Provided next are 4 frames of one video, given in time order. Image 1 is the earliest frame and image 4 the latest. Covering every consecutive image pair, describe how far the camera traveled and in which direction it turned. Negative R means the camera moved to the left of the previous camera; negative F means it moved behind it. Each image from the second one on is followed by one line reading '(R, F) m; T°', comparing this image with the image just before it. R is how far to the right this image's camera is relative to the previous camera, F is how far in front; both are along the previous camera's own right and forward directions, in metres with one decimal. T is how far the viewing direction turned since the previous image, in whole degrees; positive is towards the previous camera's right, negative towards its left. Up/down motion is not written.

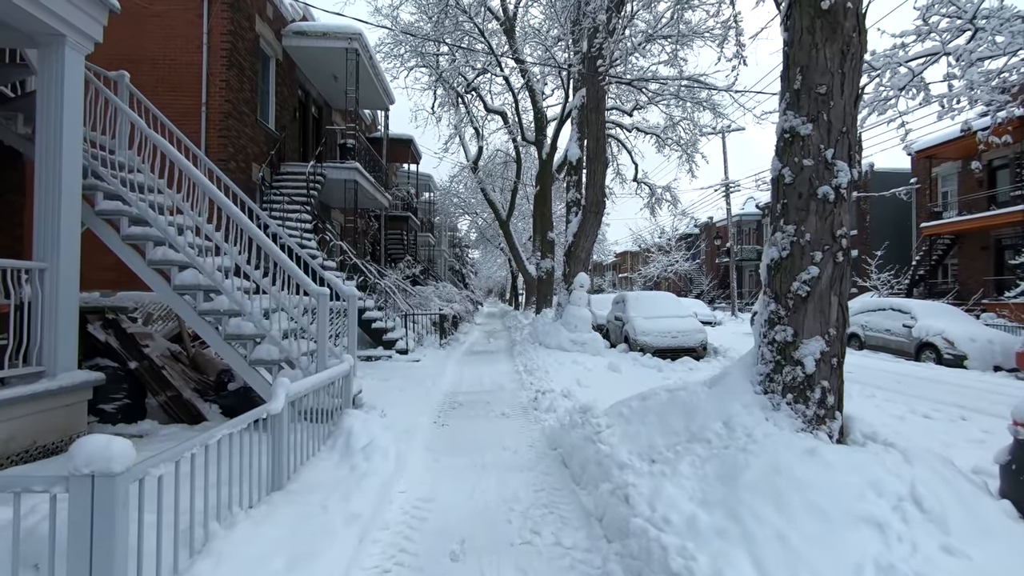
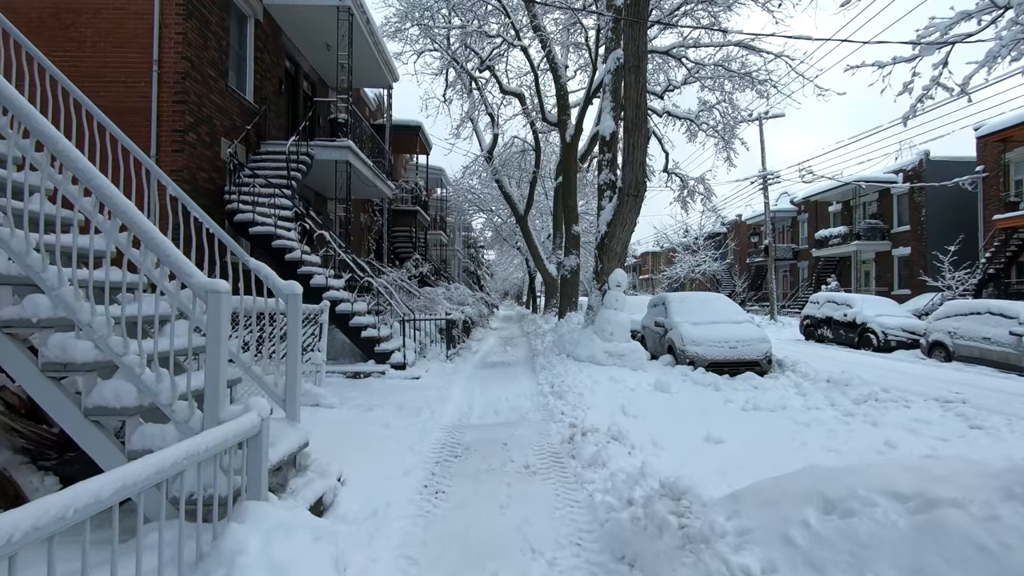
(-0.1, +2.3) m; -2°
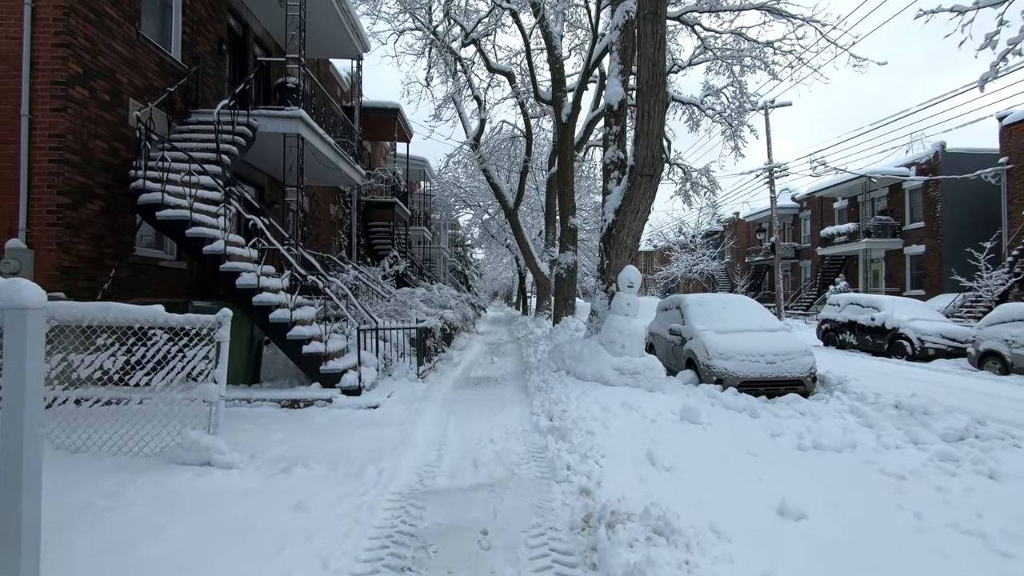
(0.0, +2.1) m; +1°
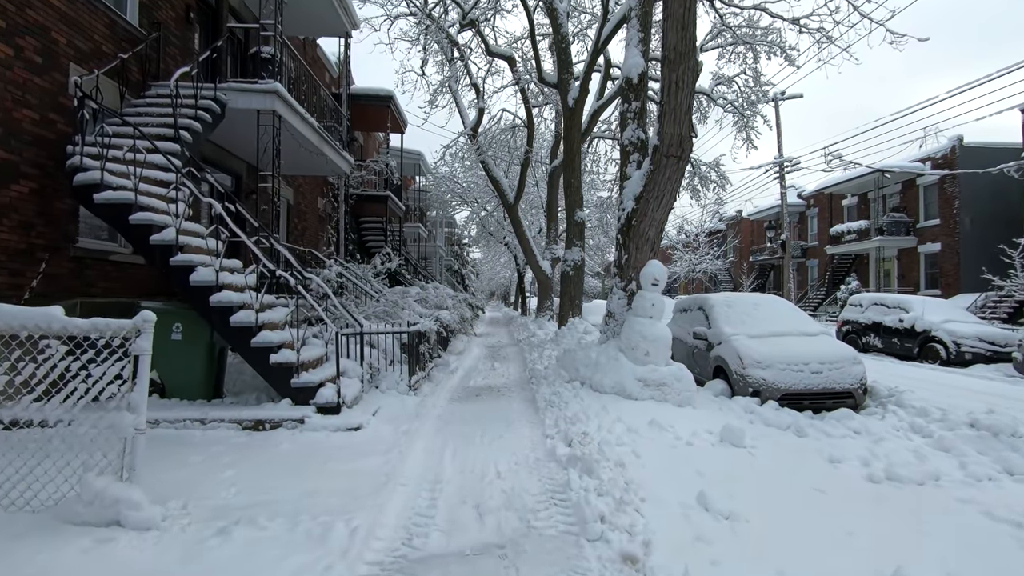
(-0.1, +1.2) m; 0°
